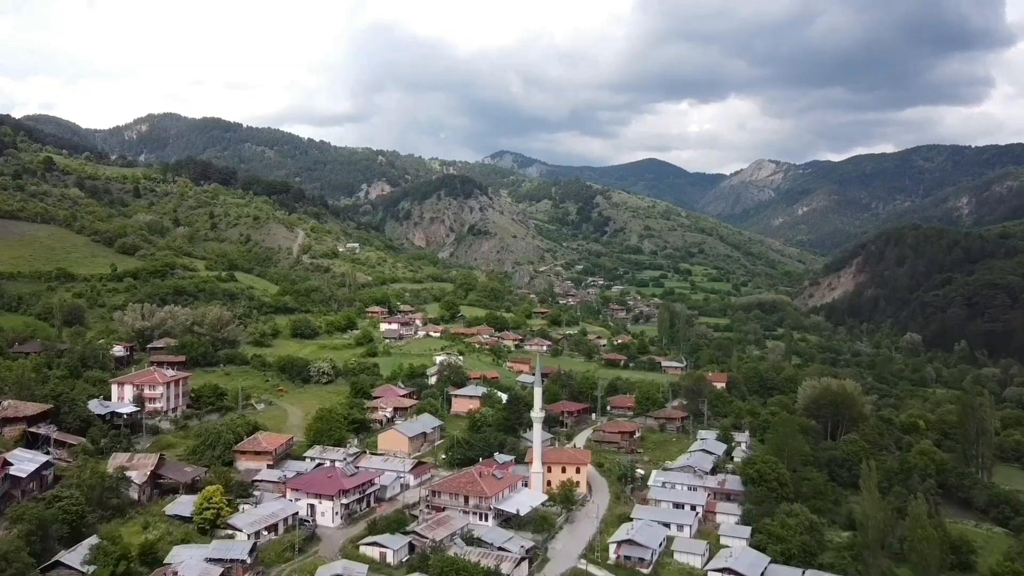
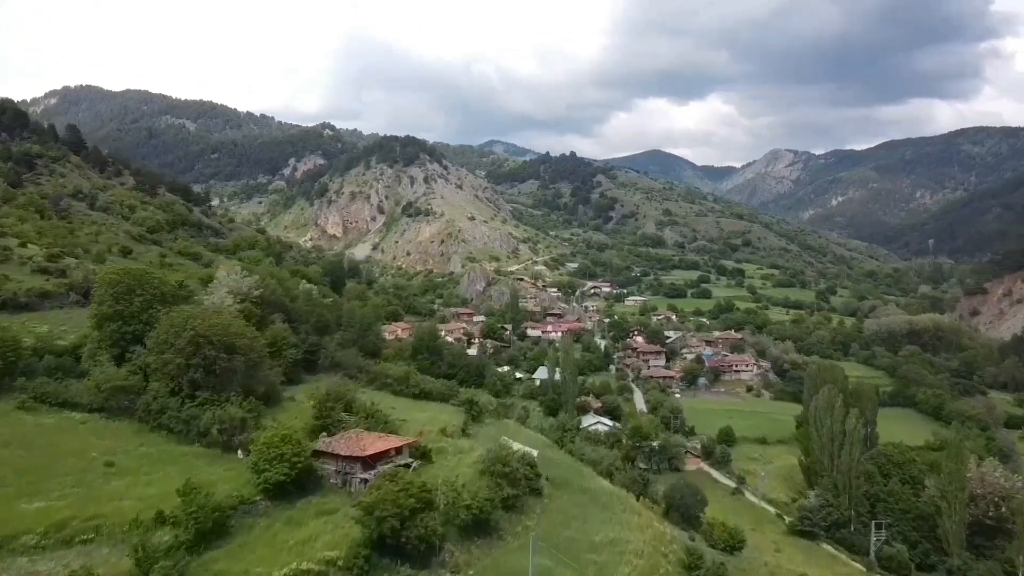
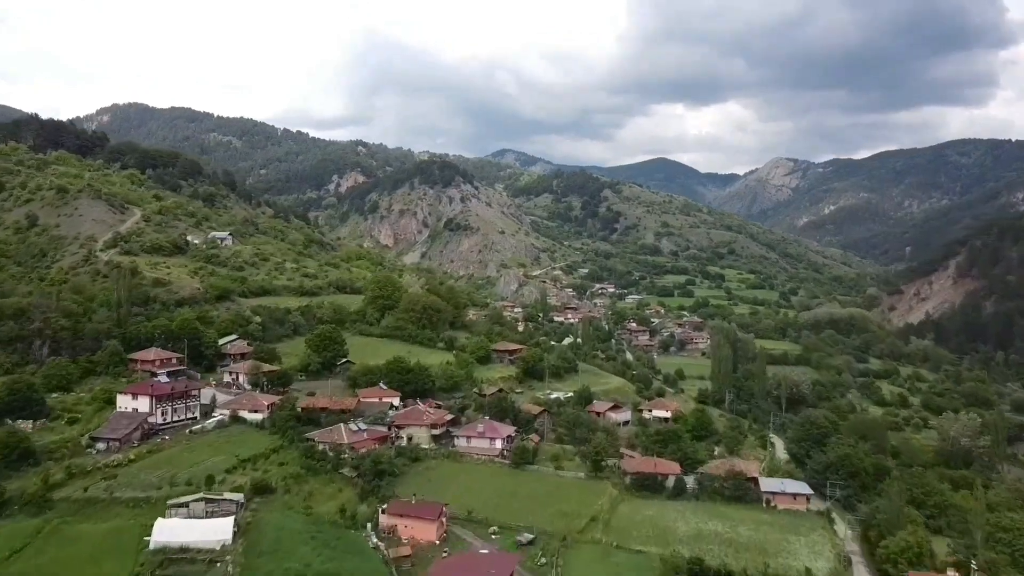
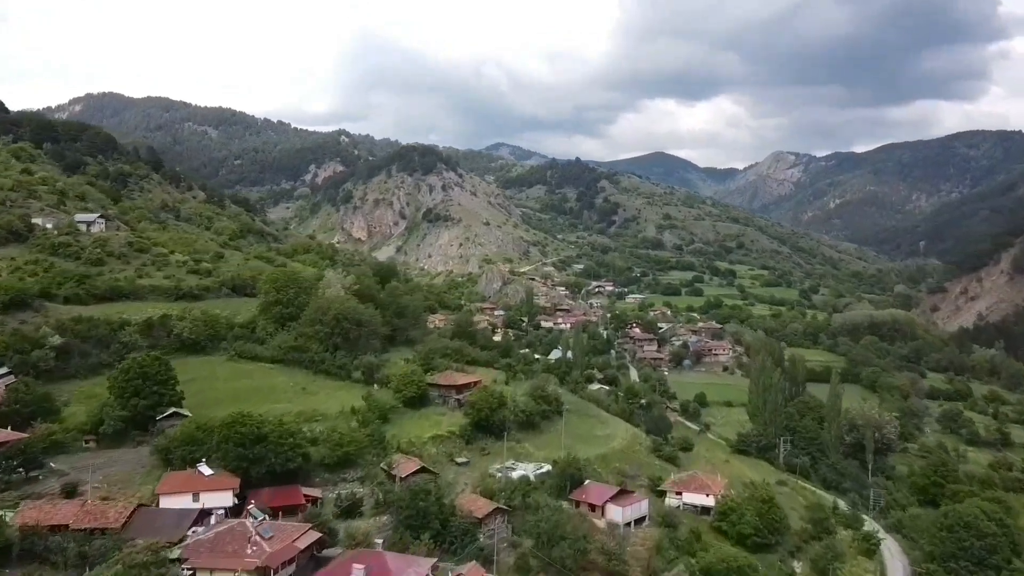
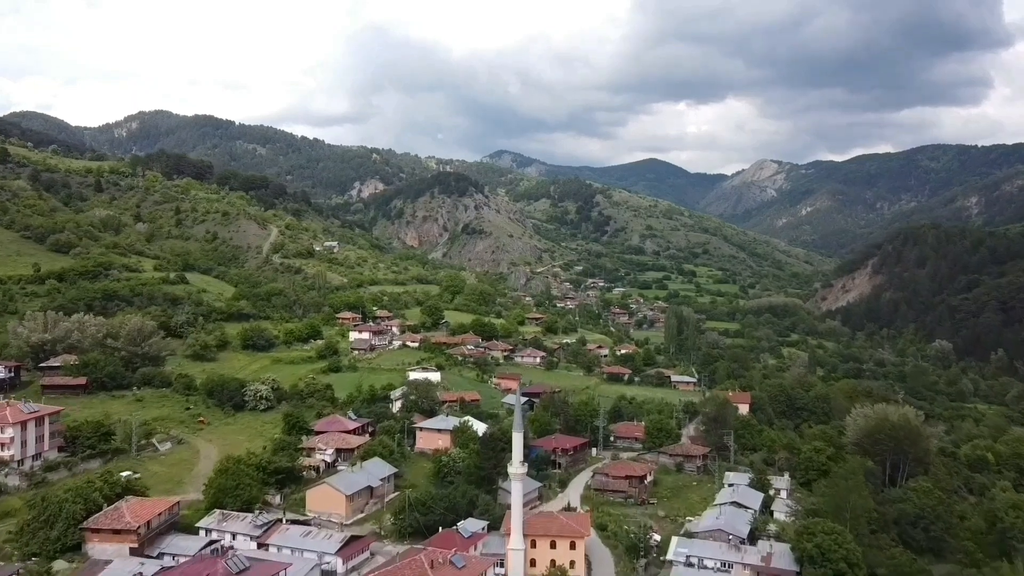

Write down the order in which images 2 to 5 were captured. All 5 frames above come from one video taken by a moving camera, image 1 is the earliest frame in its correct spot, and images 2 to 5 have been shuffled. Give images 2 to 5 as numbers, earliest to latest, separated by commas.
5, 3, 4, 2
